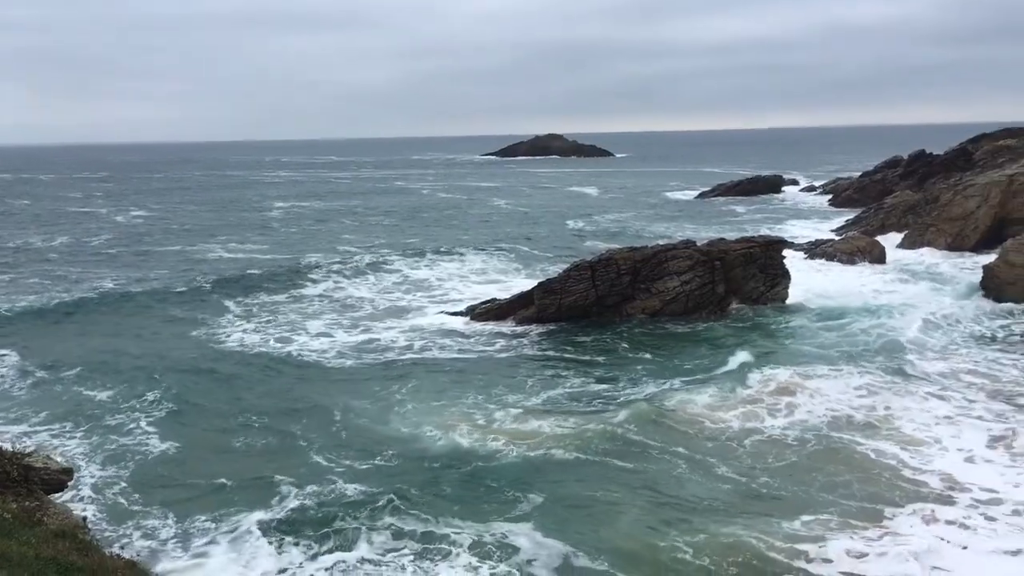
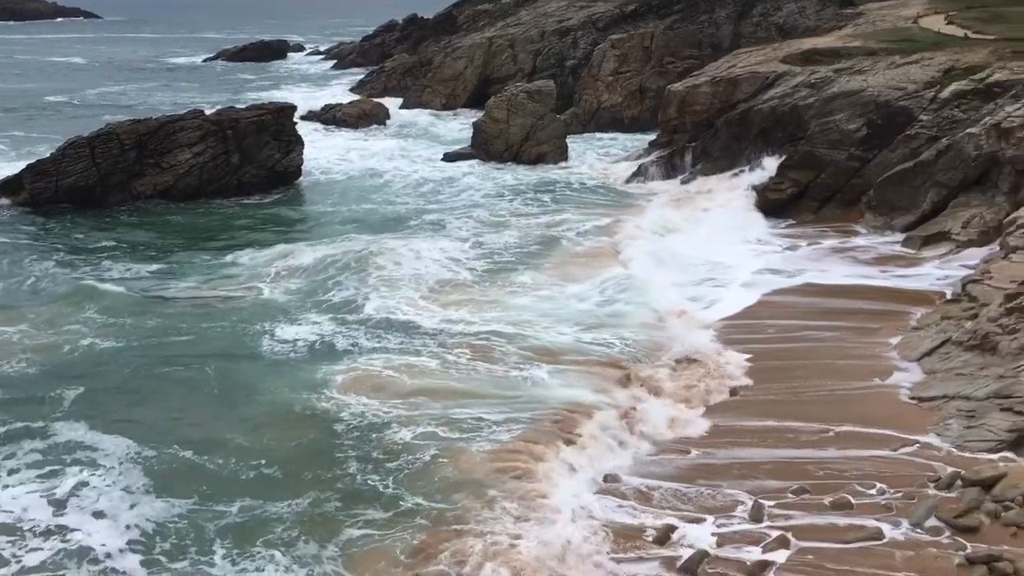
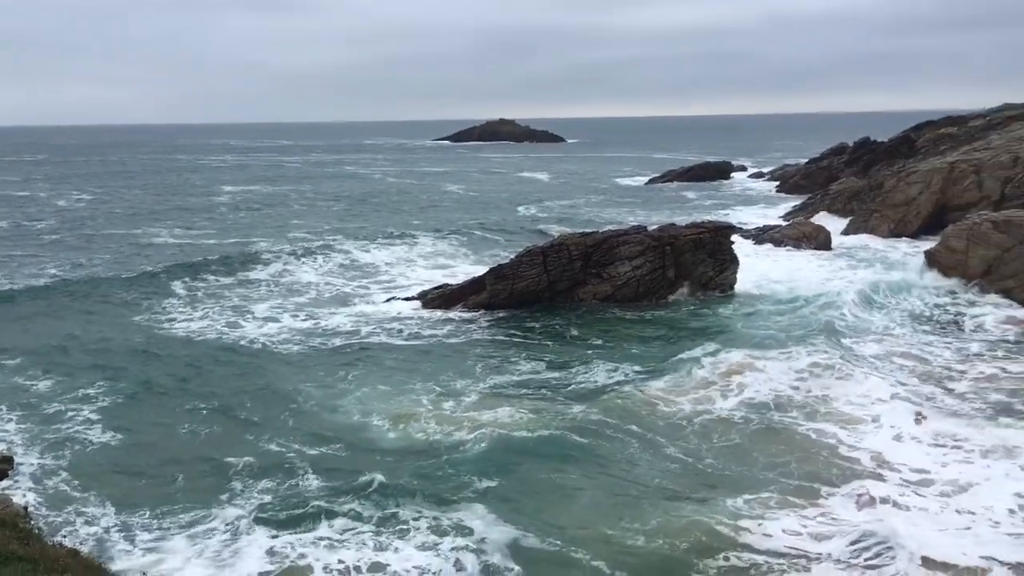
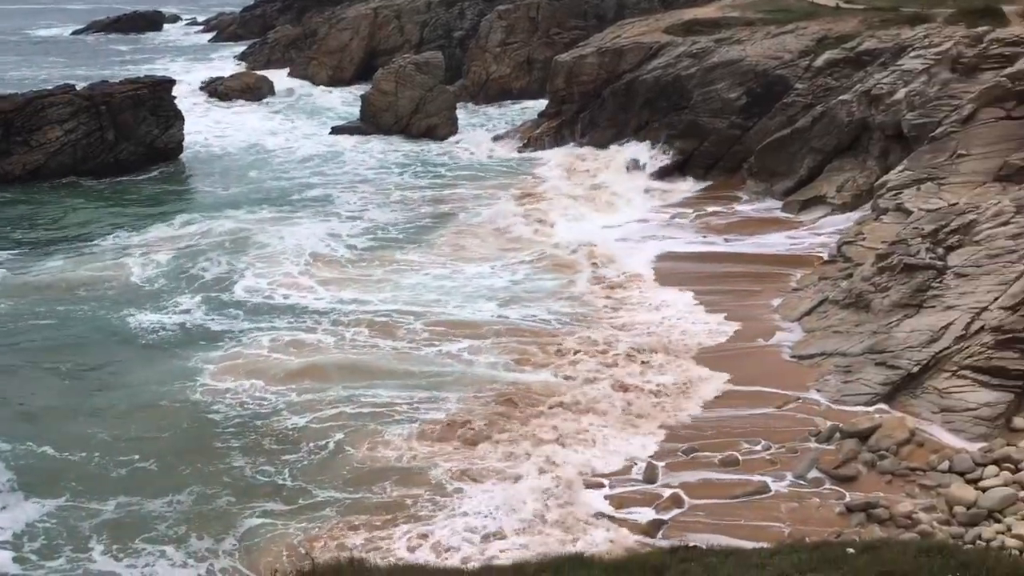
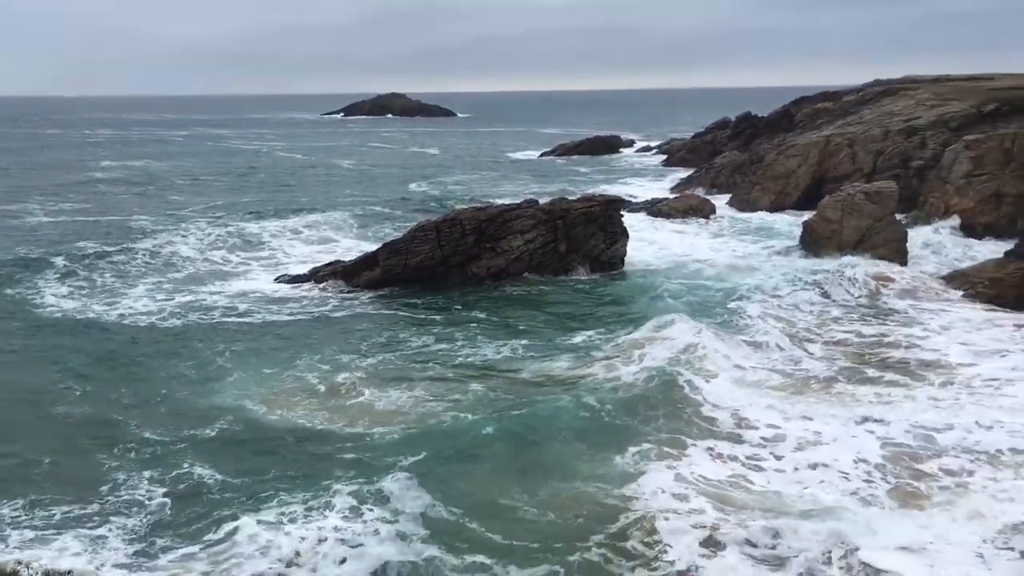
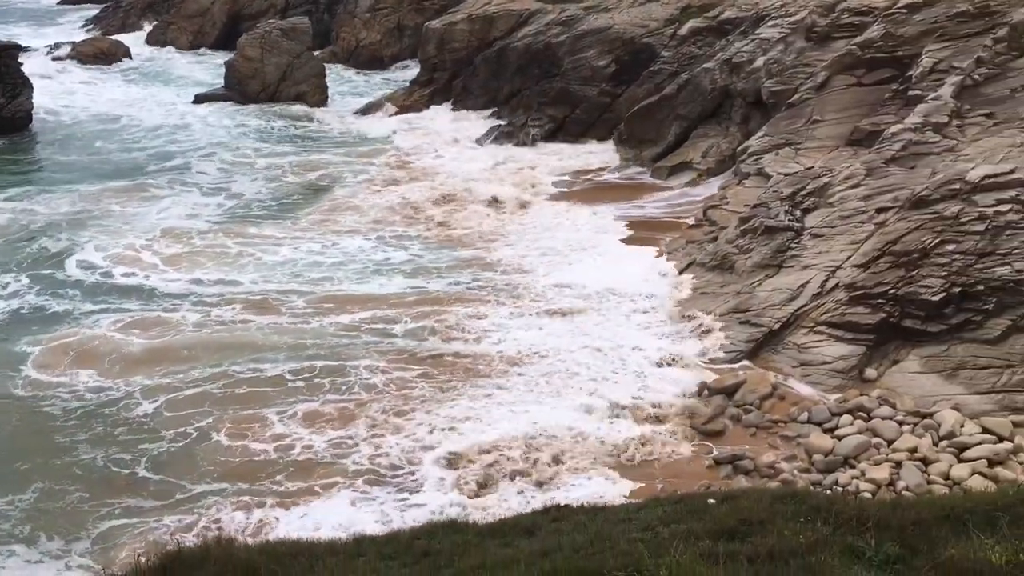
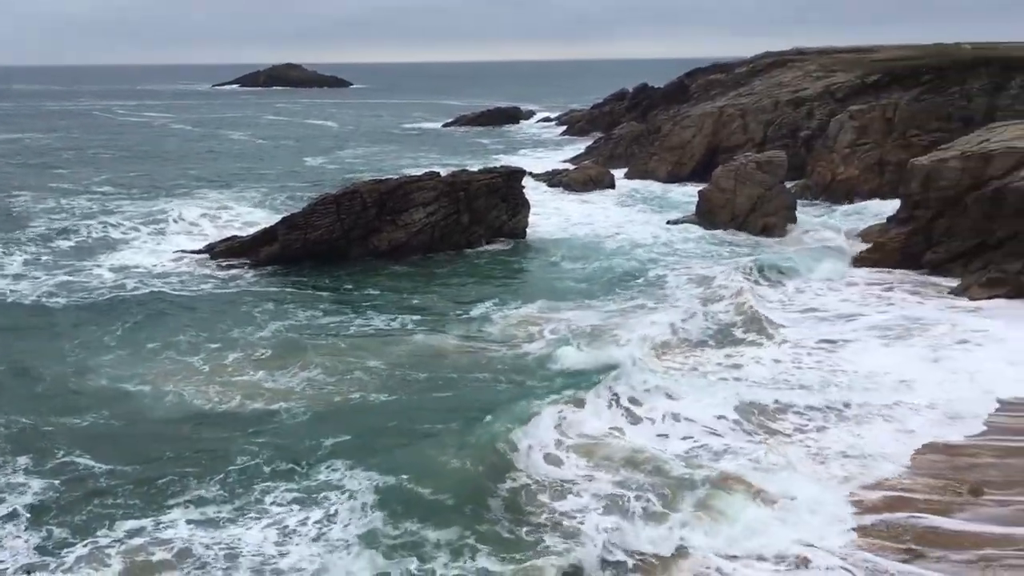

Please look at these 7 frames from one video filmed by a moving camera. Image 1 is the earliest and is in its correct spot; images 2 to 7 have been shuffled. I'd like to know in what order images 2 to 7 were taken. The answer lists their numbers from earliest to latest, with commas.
3, 5, 7, 2, 4, 6
